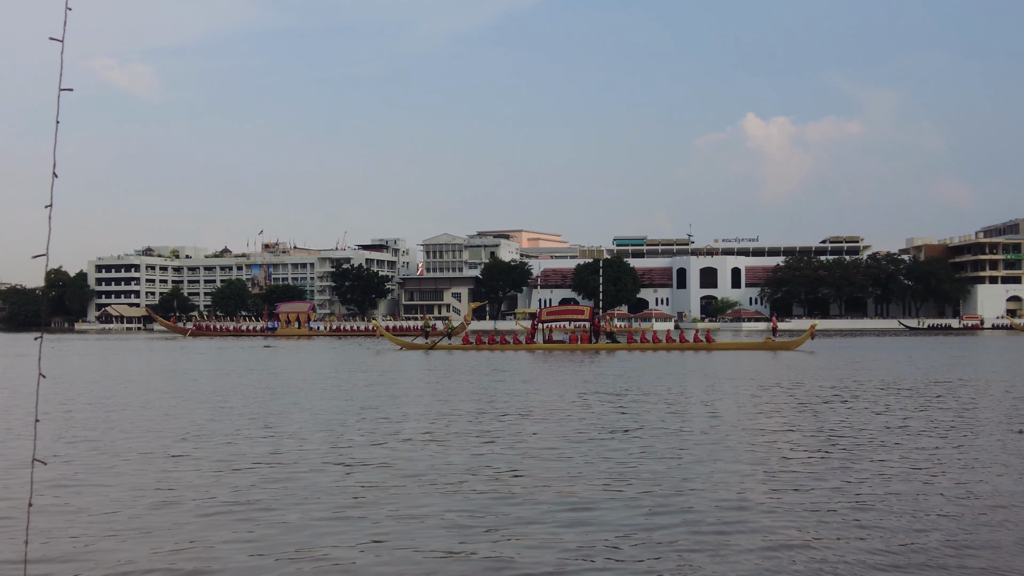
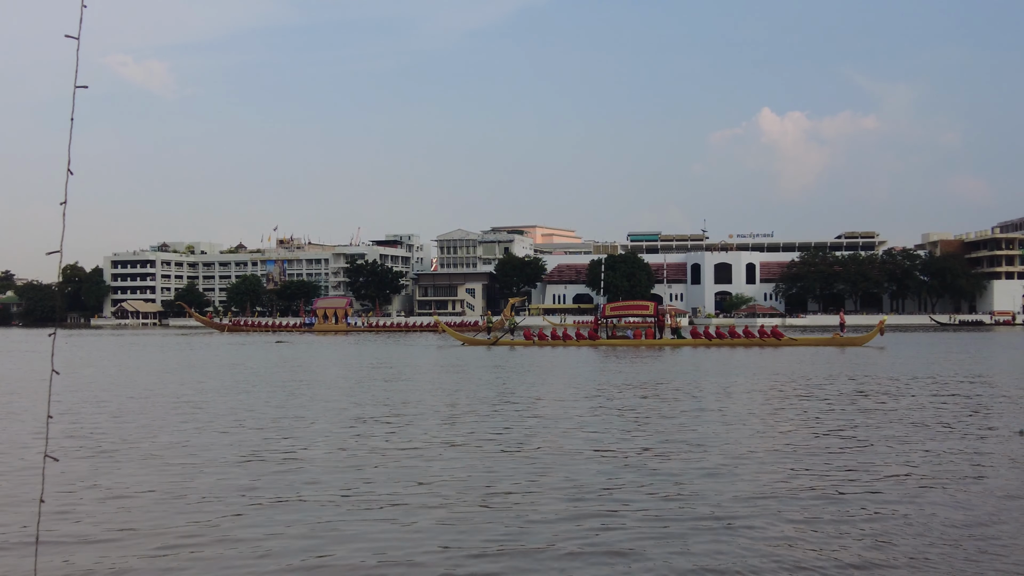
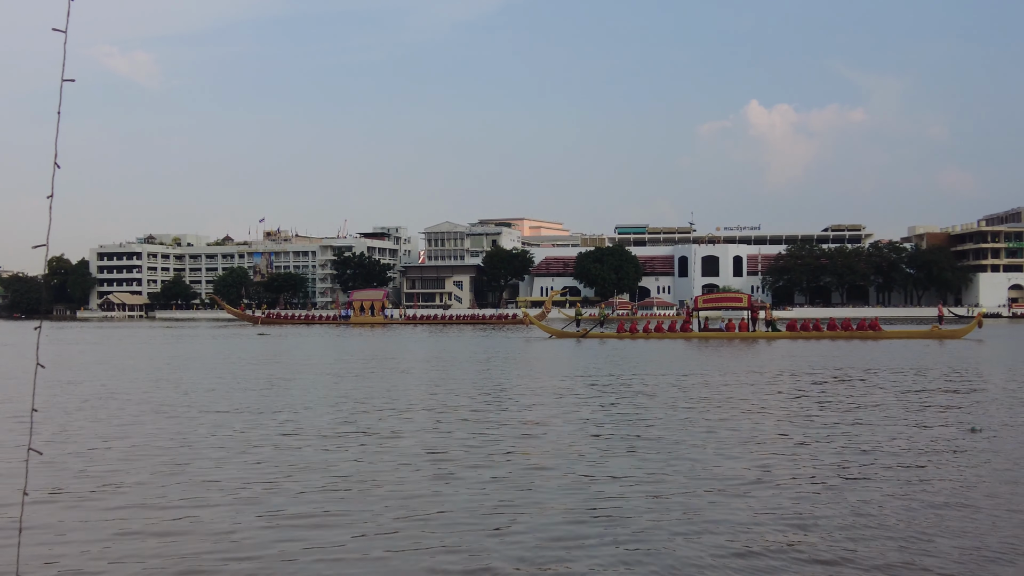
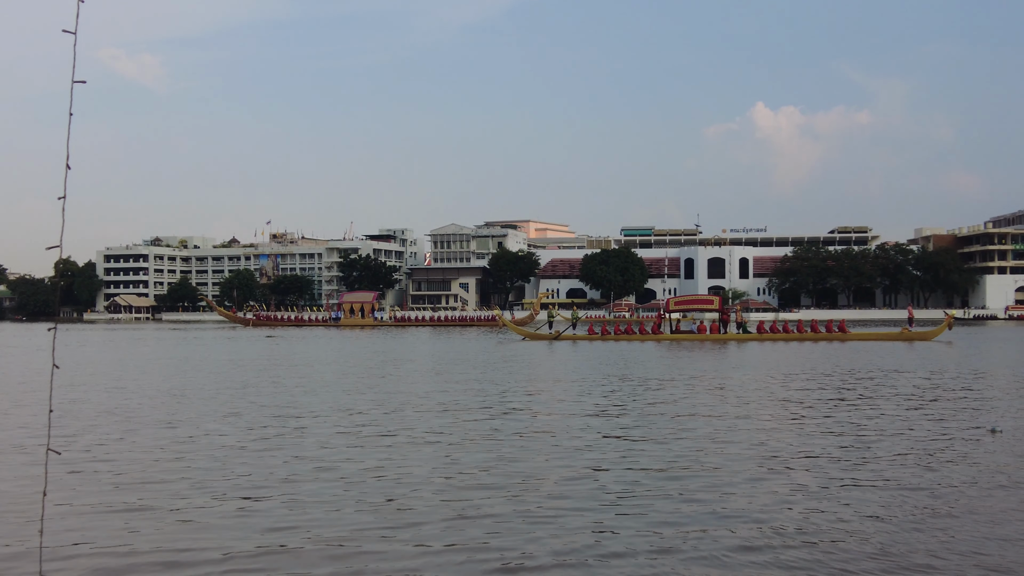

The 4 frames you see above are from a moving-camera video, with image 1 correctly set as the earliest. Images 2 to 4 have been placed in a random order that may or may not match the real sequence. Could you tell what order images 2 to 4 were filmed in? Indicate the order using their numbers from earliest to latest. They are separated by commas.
2, 4, 3
